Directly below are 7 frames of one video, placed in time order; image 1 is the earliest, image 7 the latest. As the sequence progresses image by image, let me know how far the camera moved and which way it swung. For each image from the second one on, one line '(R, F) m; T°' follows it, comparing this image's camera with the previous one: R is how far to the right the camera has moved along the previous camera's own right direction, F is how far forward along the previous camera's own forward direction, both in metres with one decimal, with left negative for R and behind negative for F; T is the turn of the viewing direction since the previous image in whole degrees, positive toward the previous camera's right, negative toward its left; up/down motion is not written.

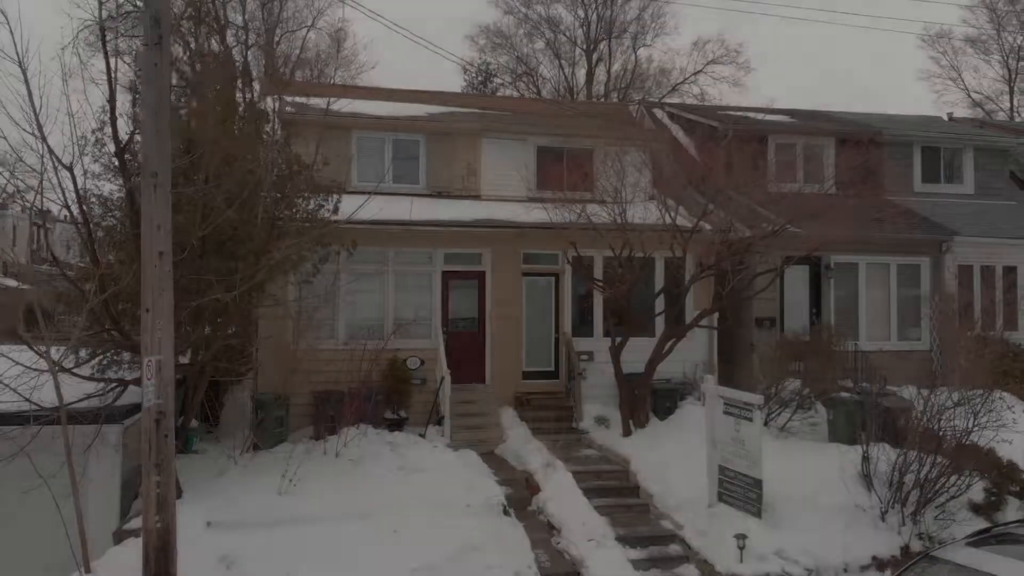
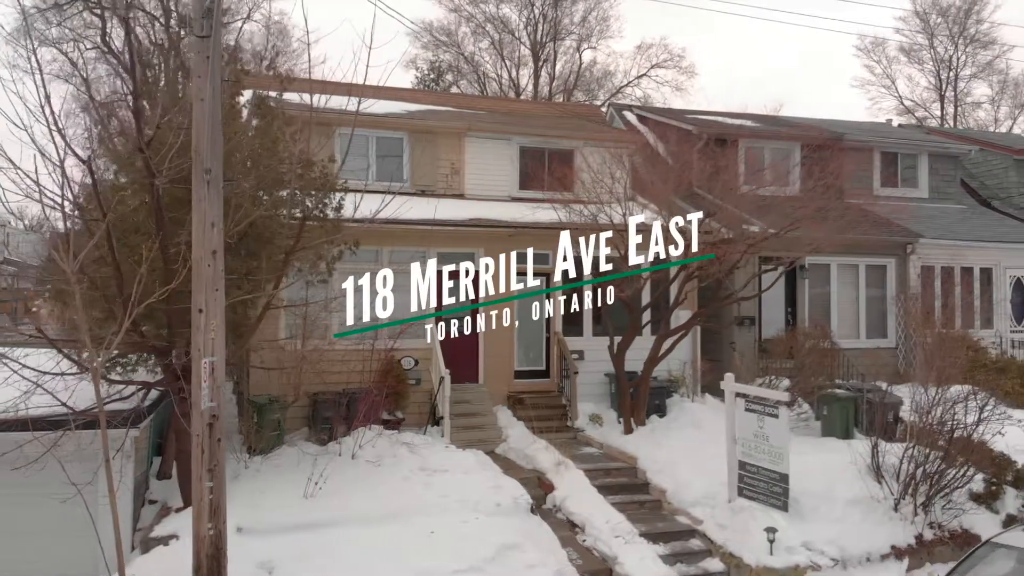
(-0.8, 0.0) m; +4°
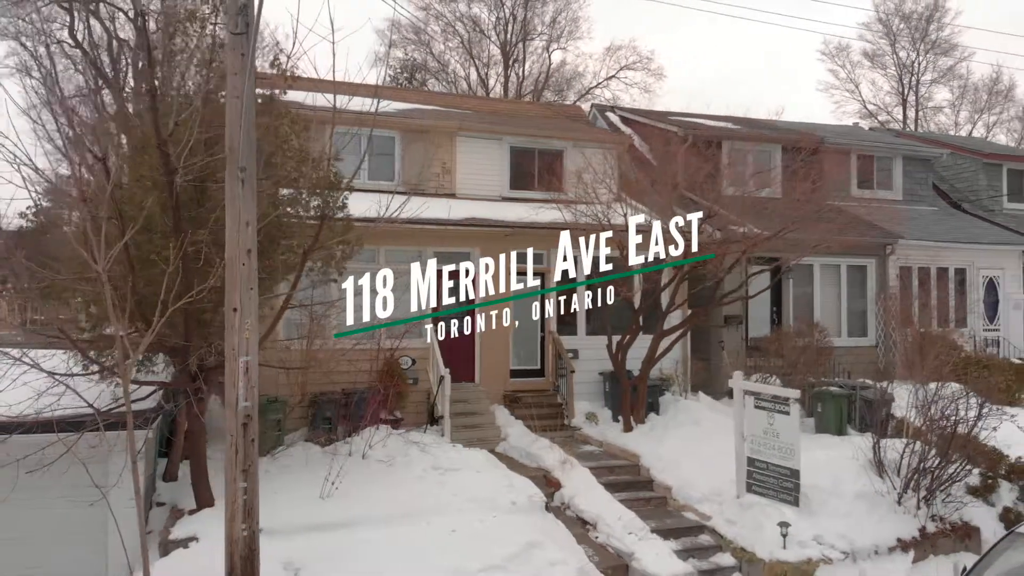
(-0.5, 0.0) m; +2°
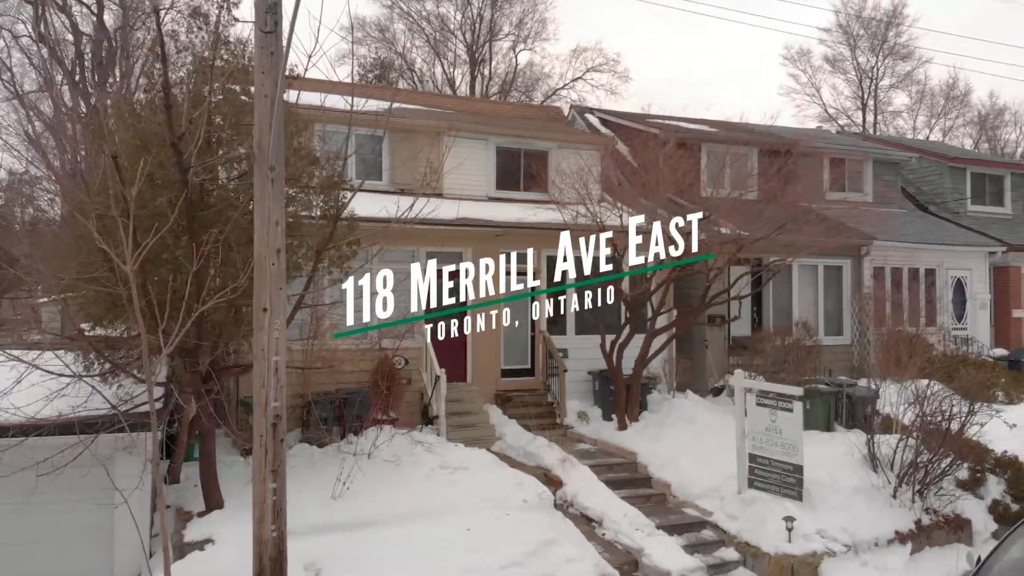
(-0.4, 0.0) m; +3°
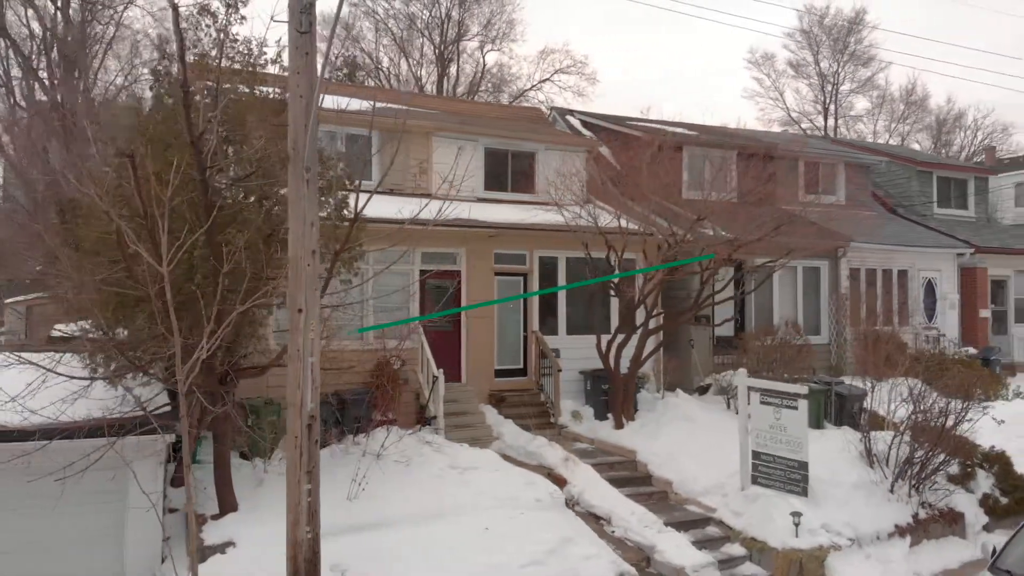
(-0.5, -0.1) m; +3°
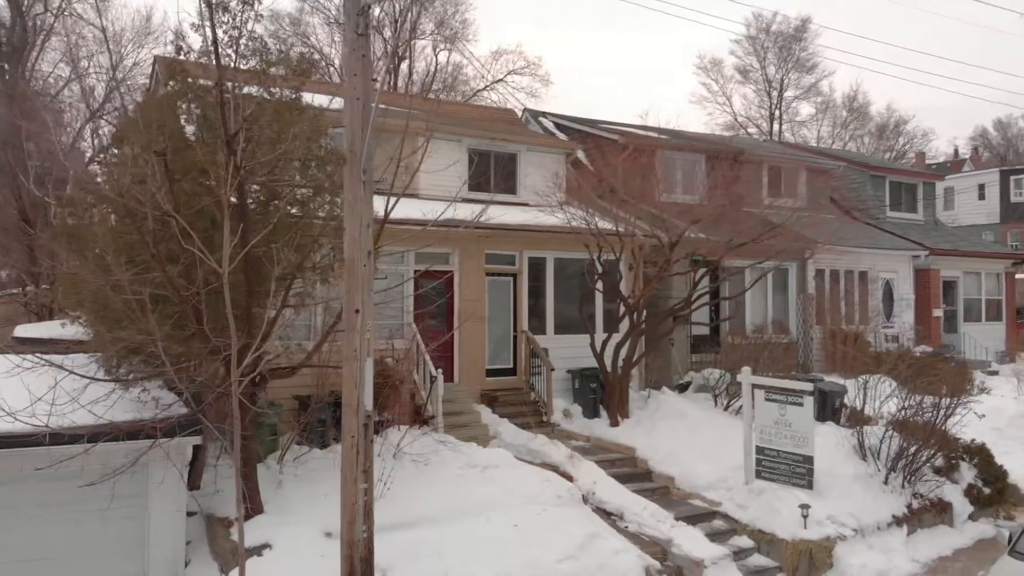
(-0.7, -0.1) m; +4°
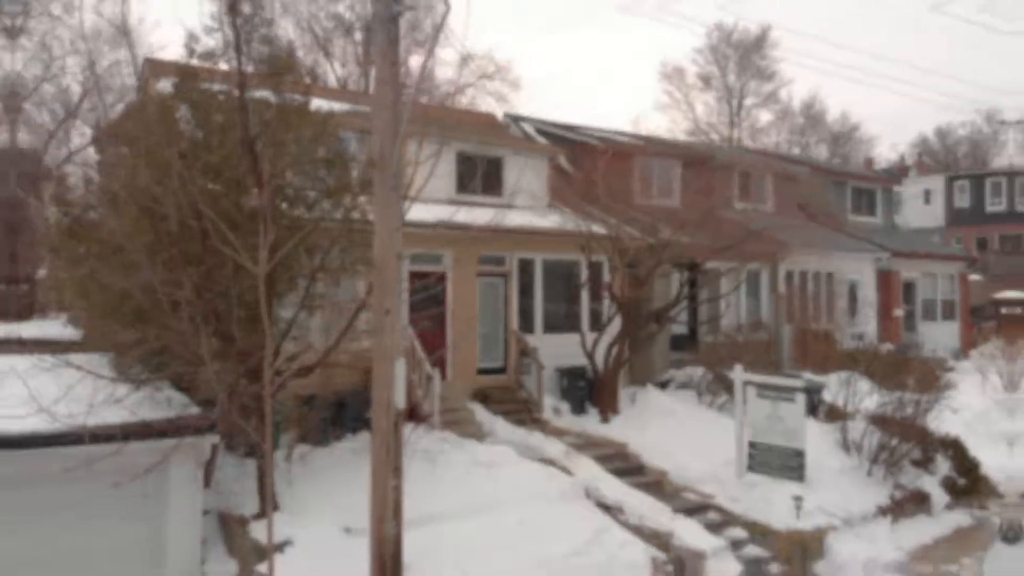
(-0.4, -0.2) m; +2°
